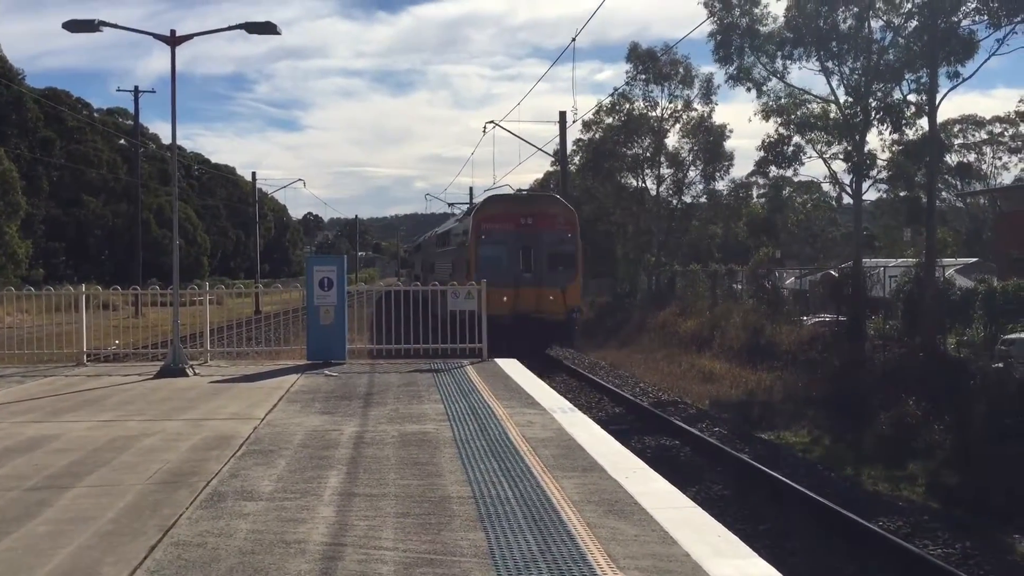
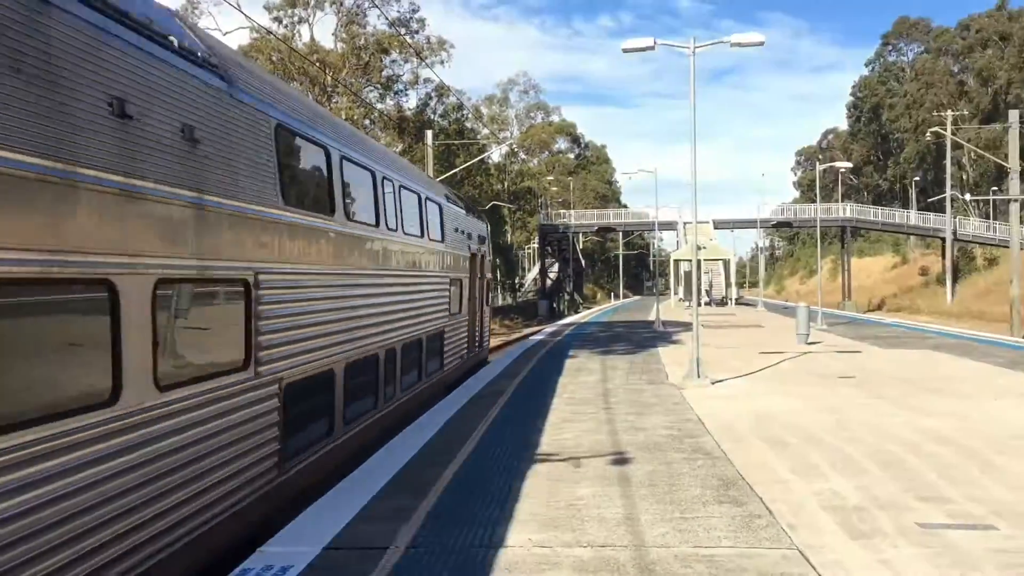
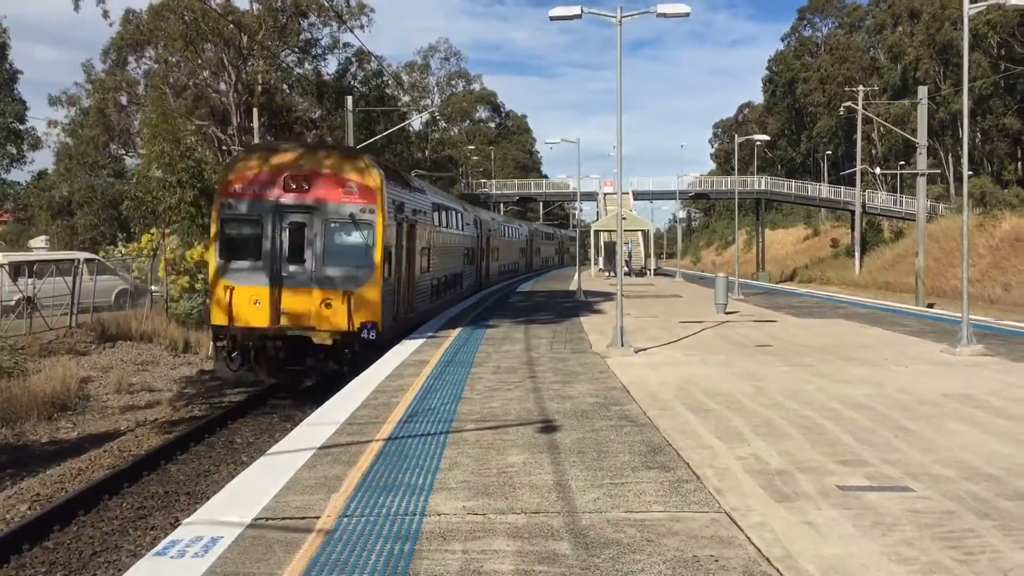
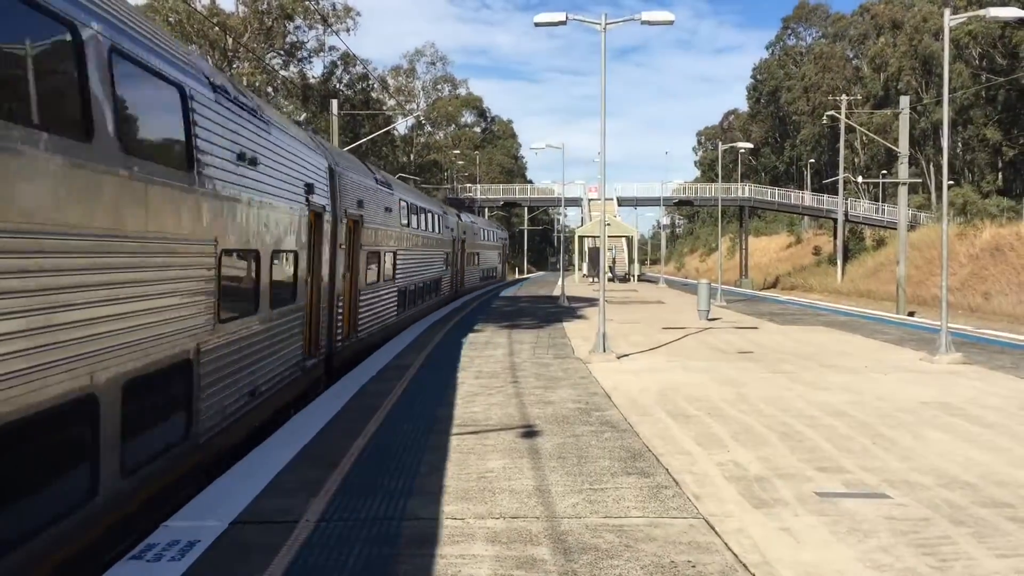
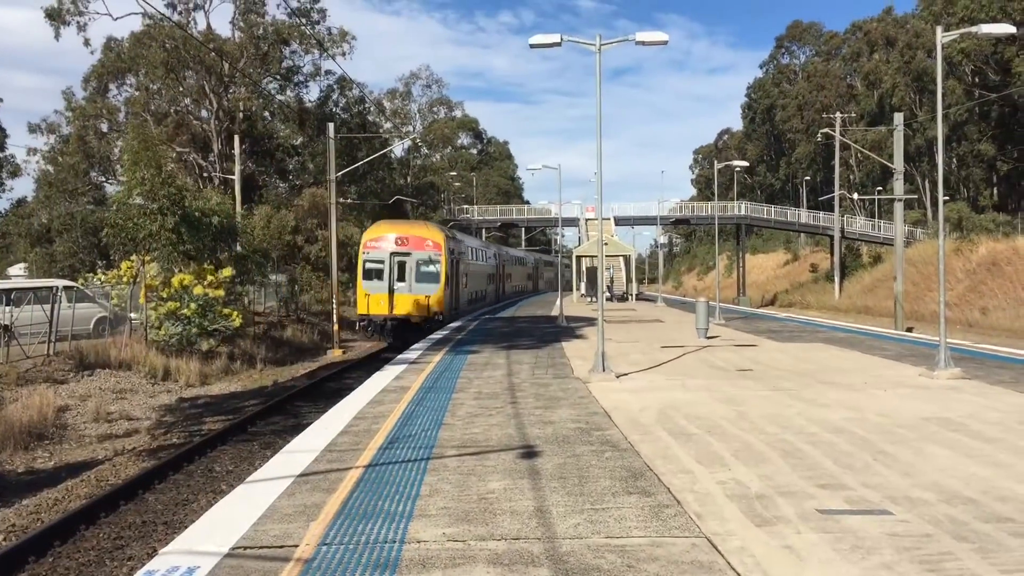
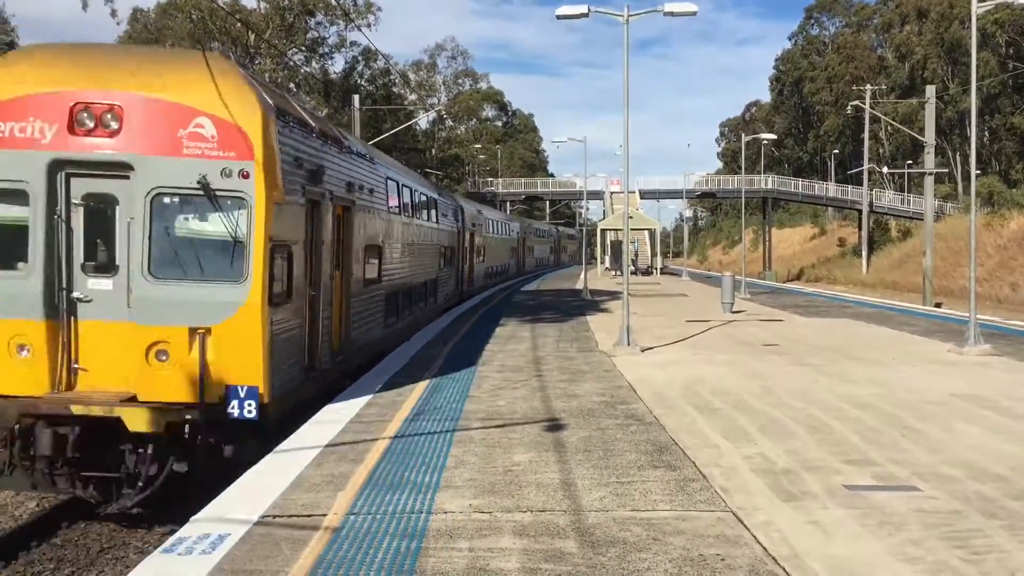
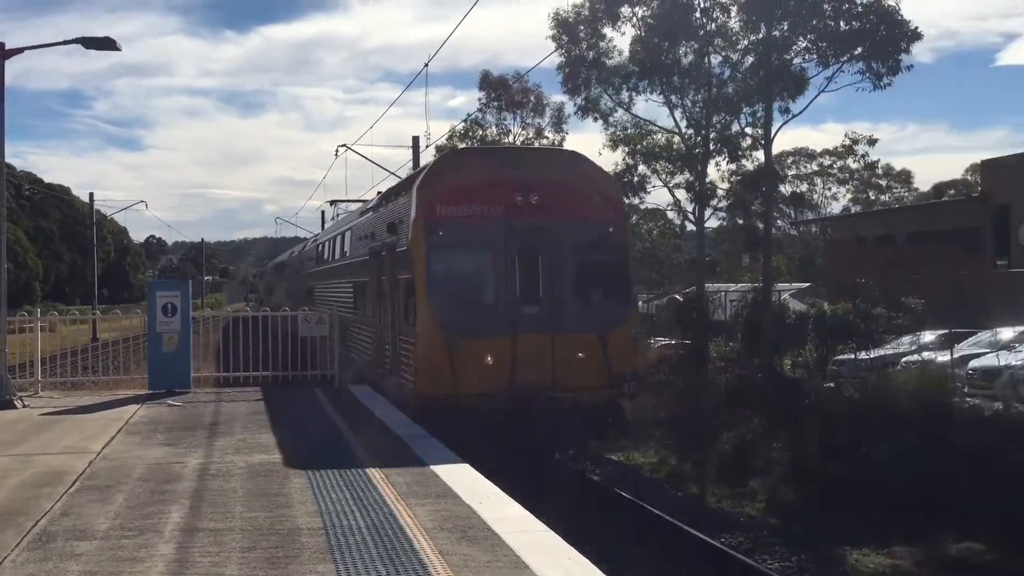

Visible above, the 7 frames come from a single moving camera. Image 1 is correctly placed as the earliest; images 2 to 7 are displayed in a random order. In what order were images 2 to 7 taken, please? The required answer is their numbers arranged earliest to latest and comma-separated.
7, 2, 4, 6, 3, 5
